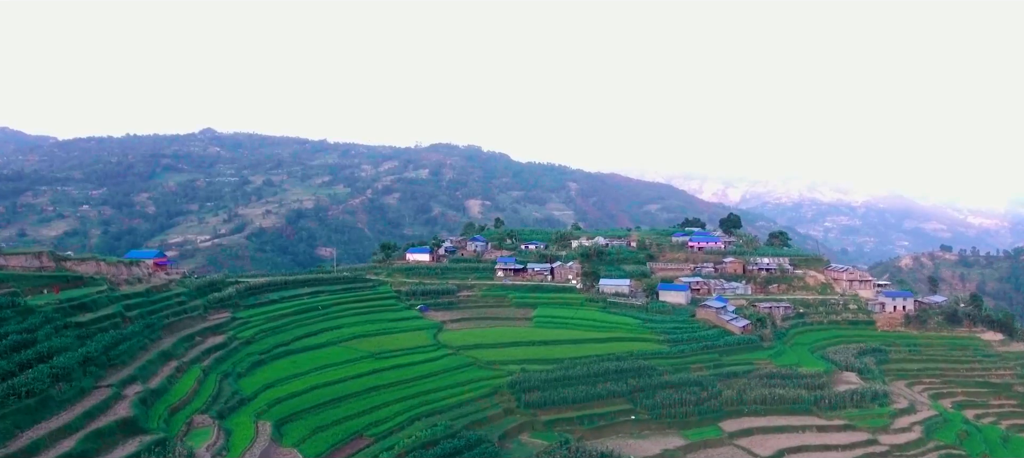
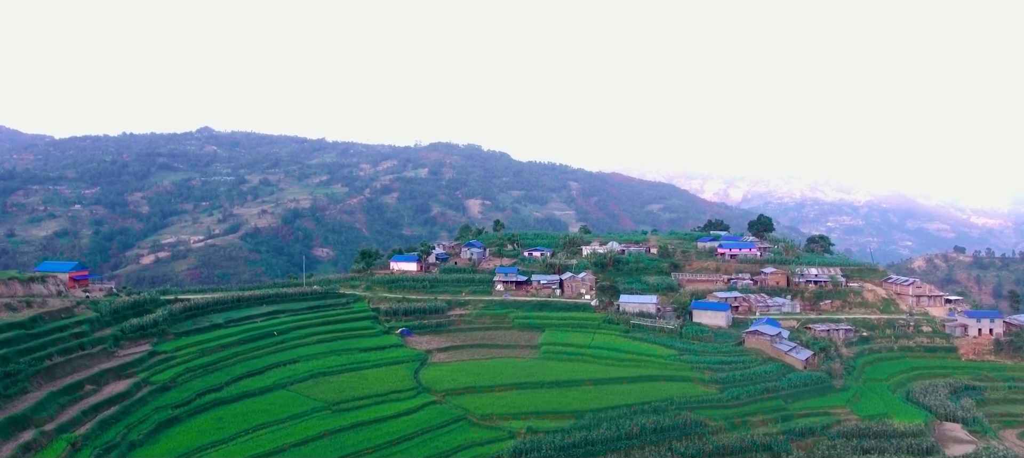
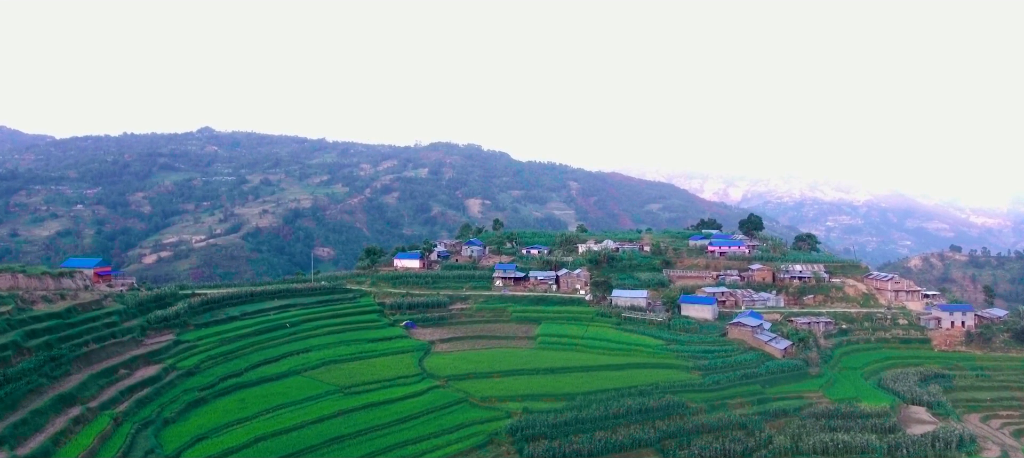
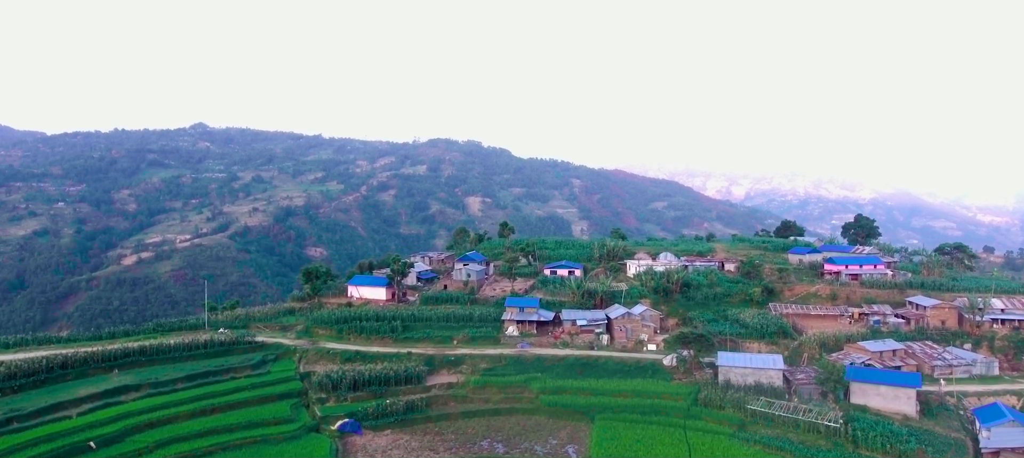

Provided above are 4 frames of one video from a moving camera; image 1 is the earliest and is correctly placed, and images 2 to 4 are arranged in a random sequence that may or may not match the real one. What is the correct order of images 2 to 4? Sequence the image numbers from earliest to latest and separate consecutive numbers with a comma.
3, 2, 4
